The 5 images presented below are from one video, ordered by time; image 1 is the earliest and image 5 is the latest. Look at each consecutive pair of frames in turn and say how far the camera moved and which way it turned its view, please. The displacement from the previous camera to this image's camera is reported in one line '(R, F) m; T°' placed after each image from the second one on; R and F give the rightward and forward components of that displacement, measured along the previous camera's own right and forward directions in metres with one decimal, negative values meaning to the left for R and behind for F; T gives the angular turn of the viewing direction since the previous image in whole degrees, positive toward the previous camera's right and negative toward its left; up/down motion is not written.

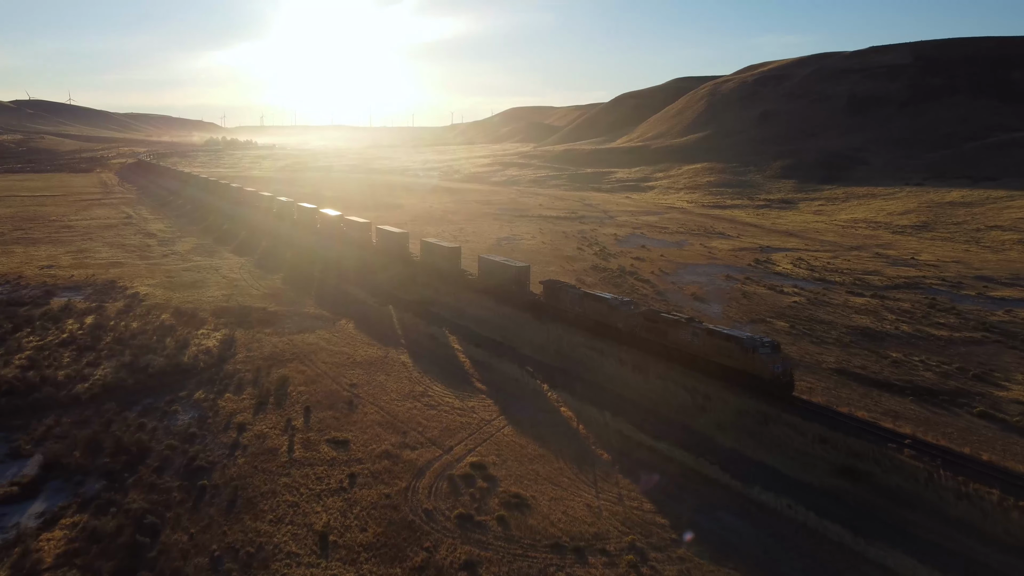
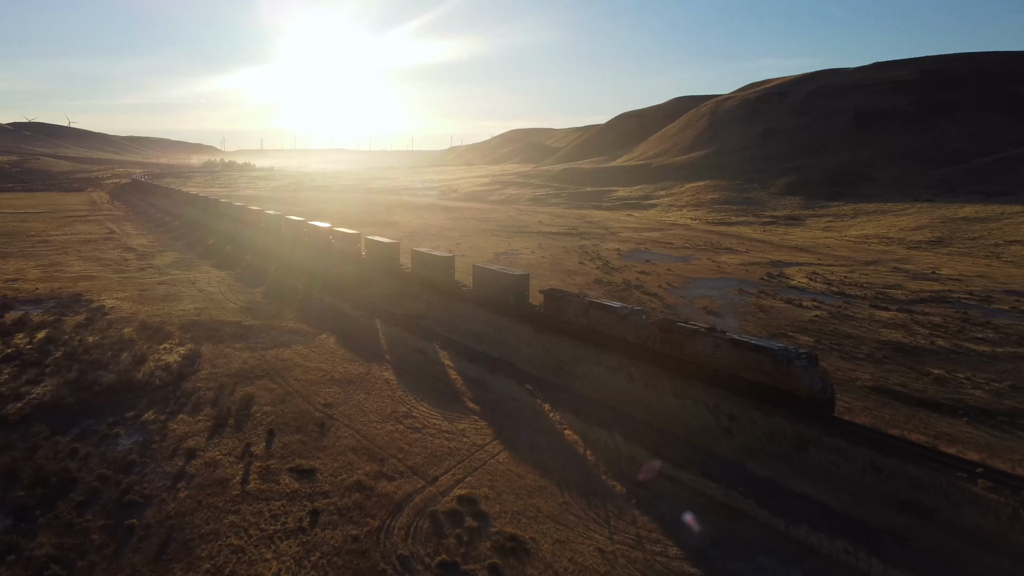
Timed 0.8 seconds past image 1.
(+0.1, +2.7) m; 0°
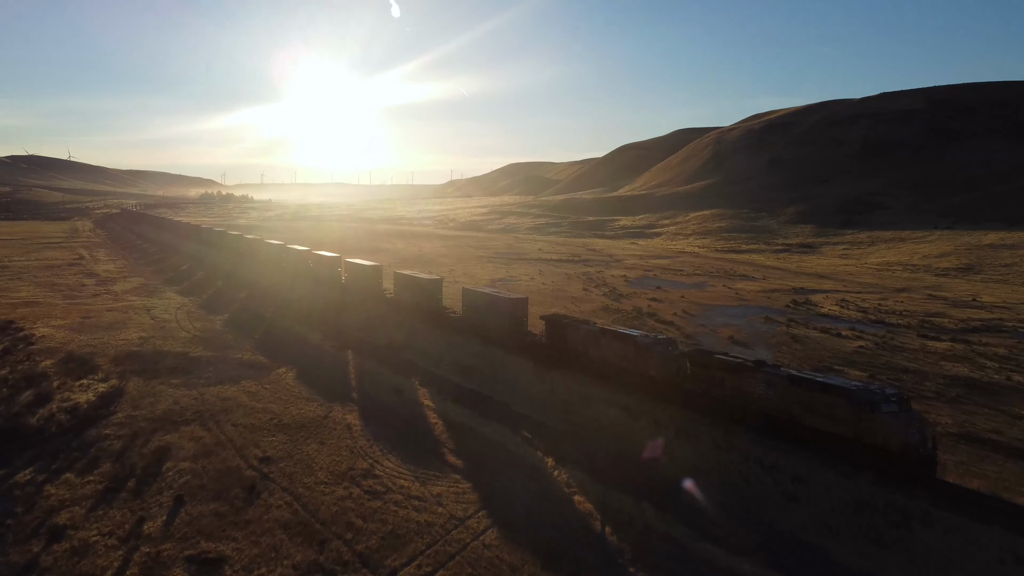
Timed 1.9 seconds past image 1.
(+0.1, +4.3) m; 0°
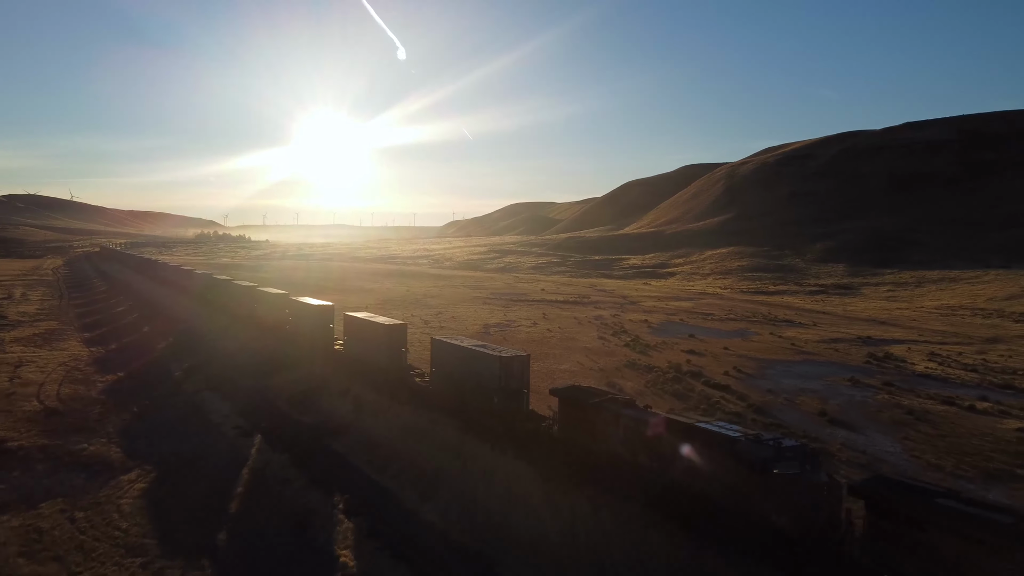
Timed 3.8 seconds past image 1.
(+0.2, +8.6) m; 0°
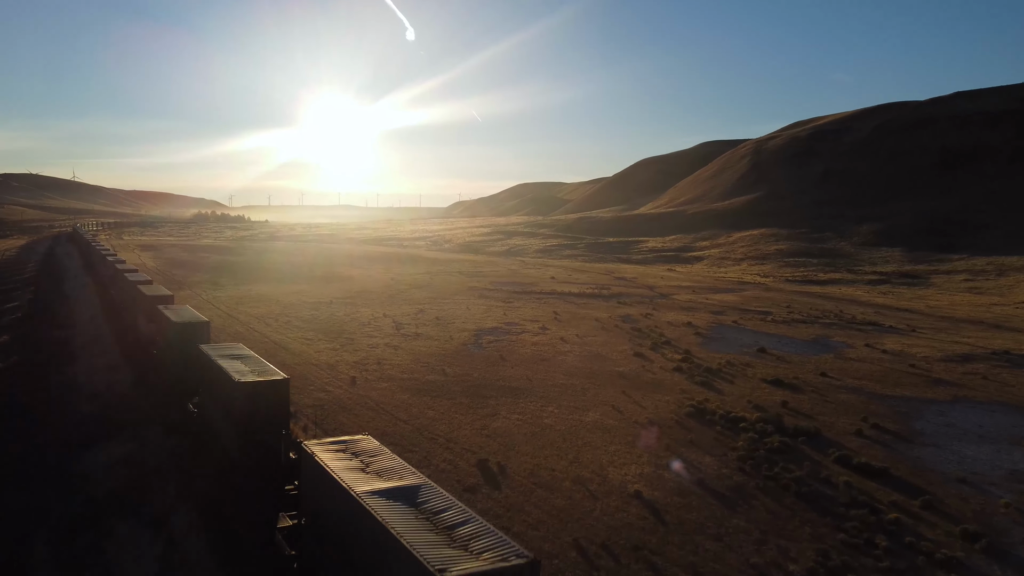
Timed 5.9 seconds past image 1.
(+0.2, +10.1) m; 0°
